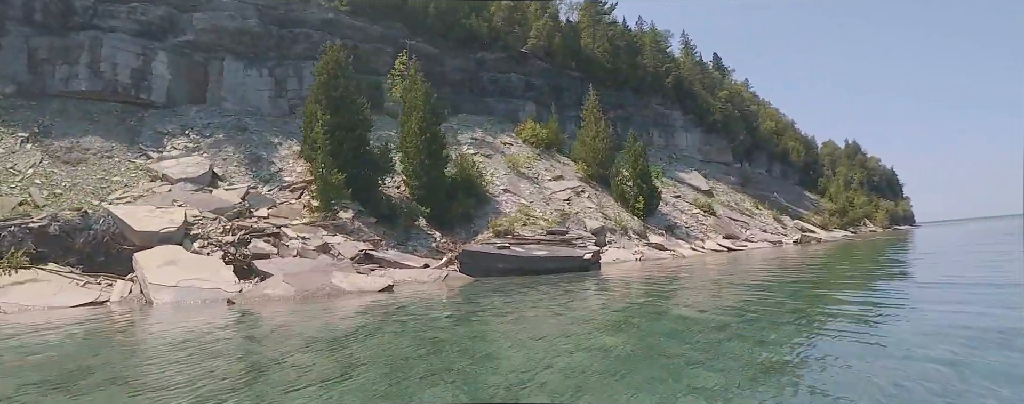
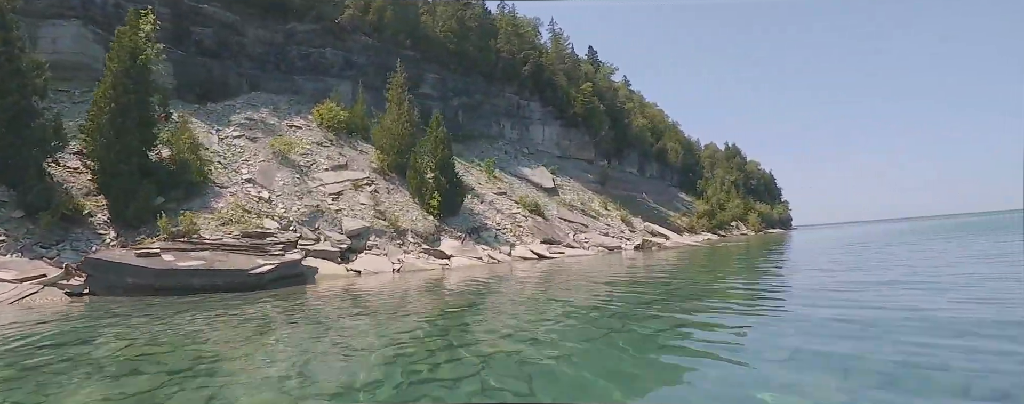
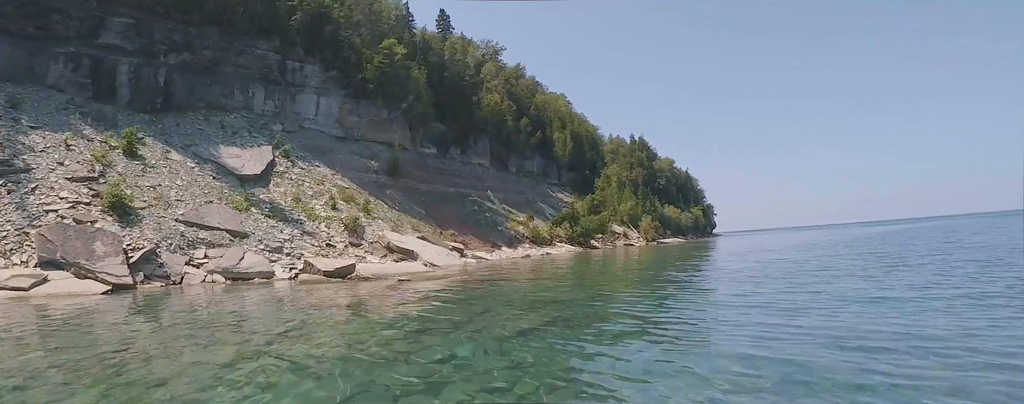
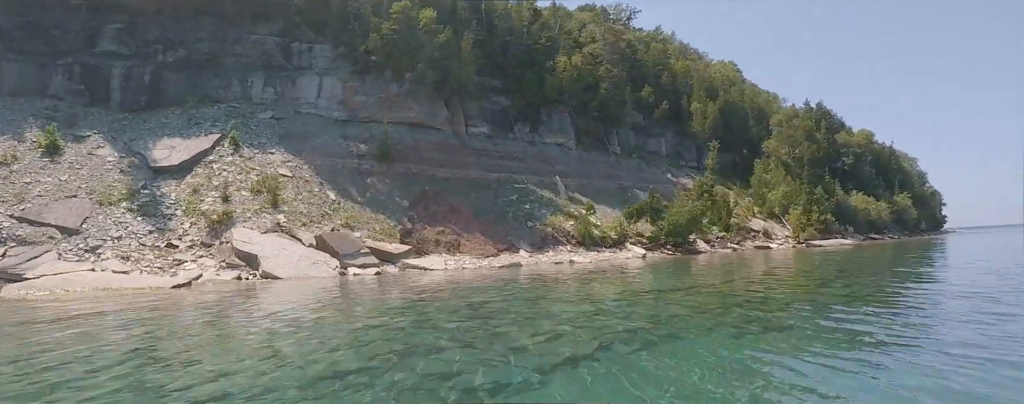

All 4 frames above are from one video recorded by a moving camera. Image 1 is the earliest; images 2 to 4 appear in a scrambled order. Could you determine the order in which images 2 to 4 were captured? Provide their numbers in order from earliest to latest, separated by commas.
2, 3, 4
